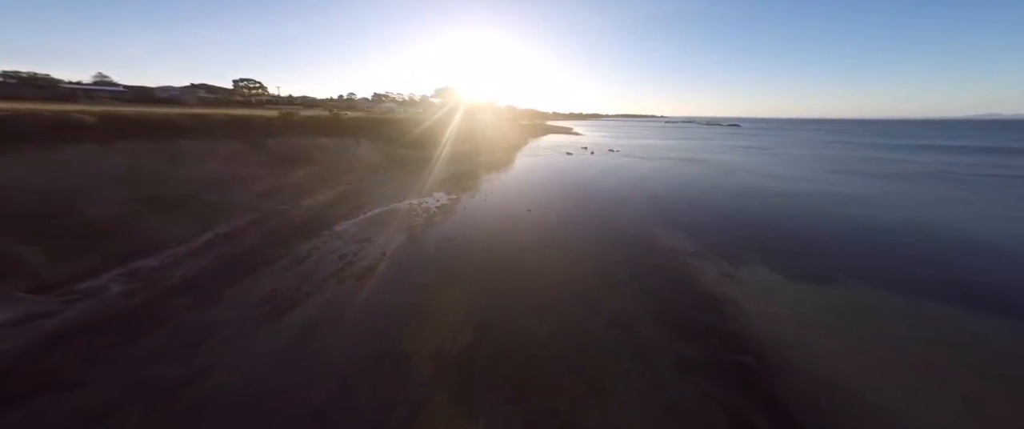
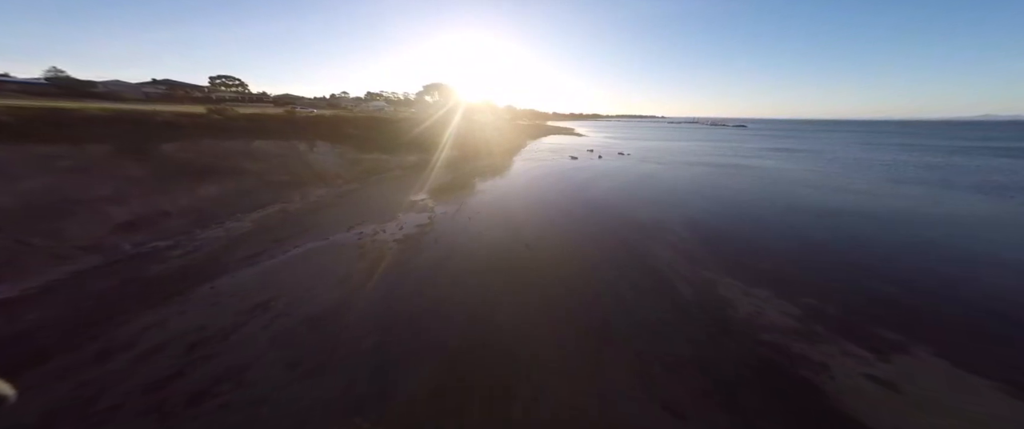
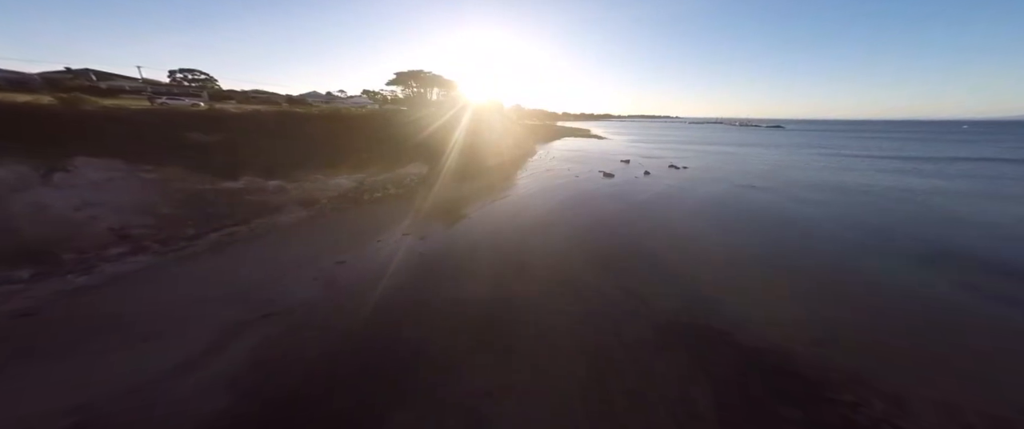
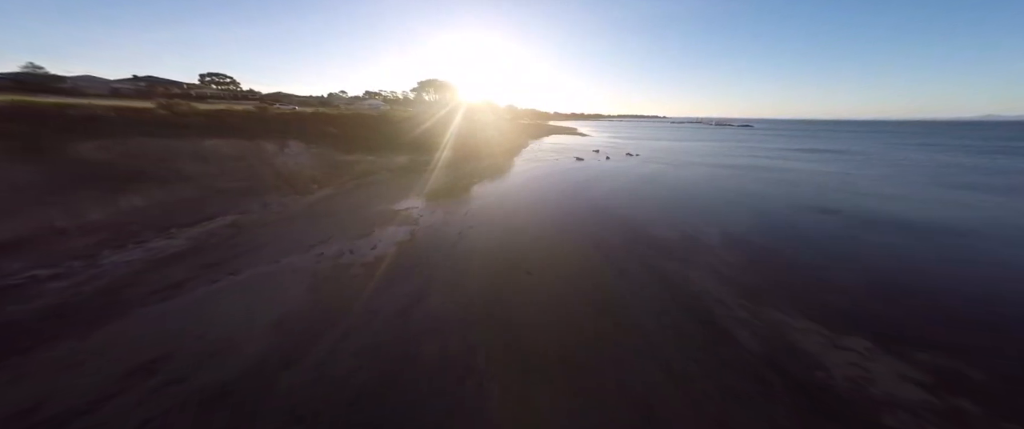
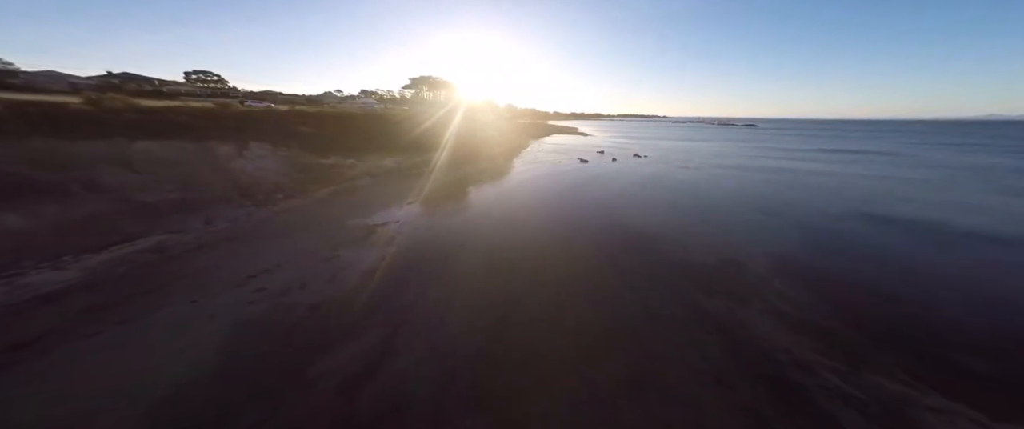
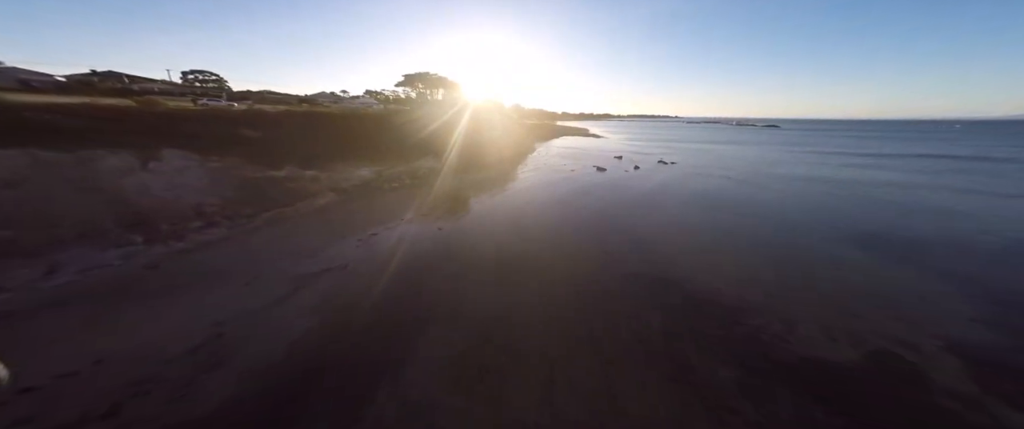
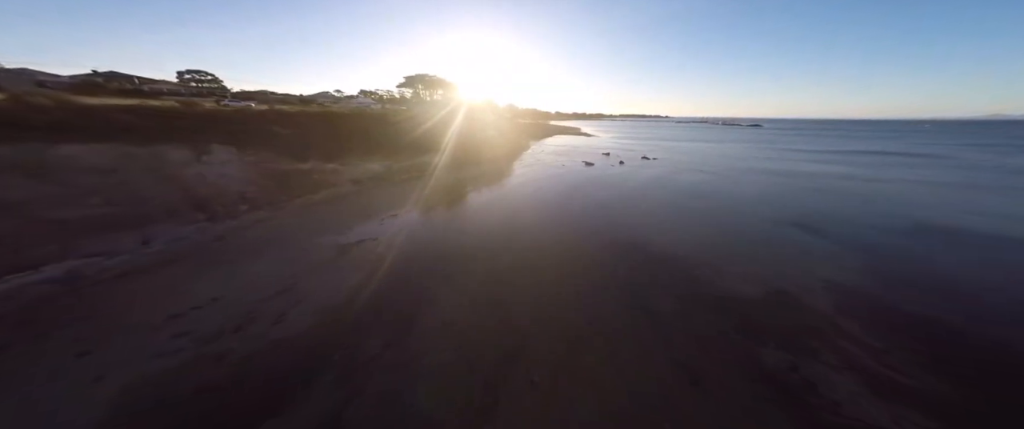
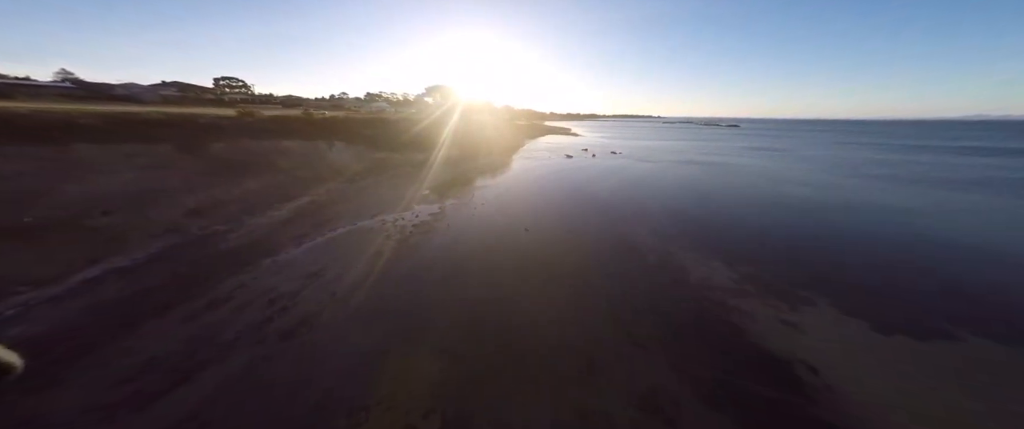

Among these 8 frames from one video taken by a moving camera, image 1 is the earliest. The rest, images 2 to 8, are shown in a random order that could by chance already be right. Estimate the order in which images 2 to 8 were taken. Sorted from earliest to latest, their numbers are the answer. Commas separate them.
8, 2, 4, 5, 7, 6, 3
